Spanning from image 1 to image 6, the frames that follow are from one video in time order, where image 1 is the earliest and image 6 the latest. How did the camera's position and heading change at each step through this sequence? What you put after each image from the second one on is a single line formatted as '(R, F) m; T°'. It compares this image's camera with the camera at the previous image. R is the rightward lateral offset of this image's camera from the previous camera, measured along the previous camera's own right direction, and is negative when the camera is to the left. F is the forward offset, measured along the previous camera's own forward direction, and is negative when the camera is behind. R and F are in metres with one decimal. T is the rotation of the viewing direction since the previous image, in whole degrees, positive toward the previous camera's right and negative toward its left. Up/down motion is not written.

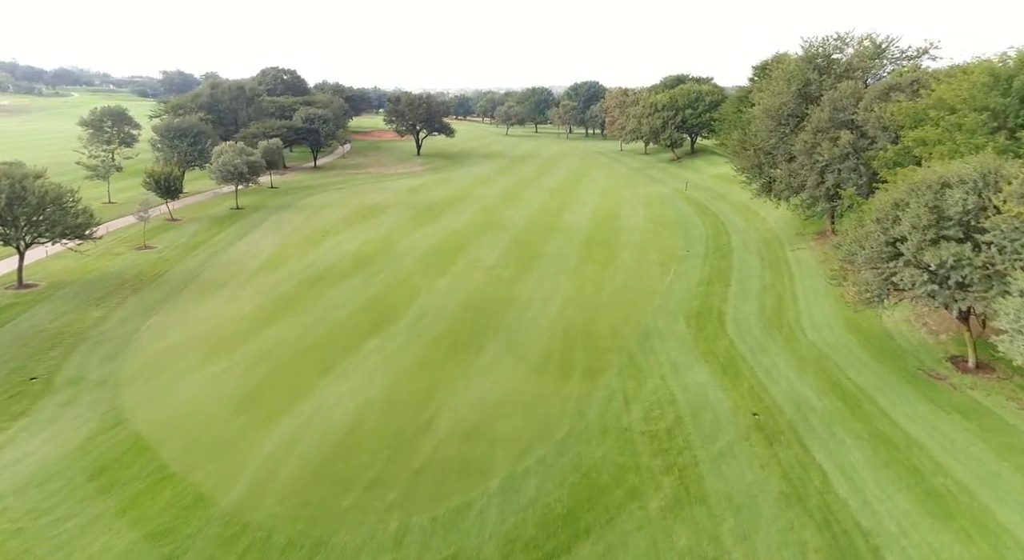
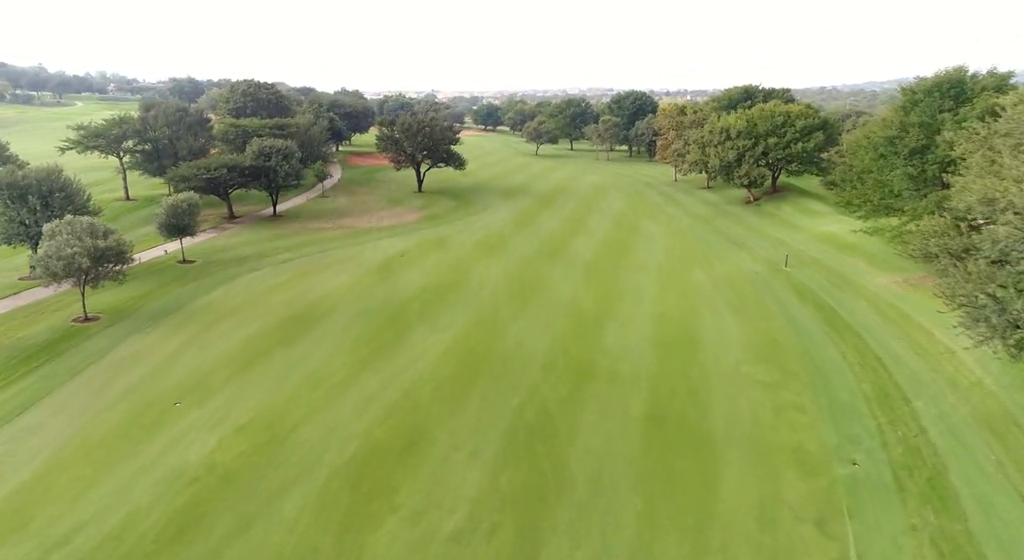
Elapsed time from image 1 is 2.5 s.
(+0.9, +16.4) m; -3°
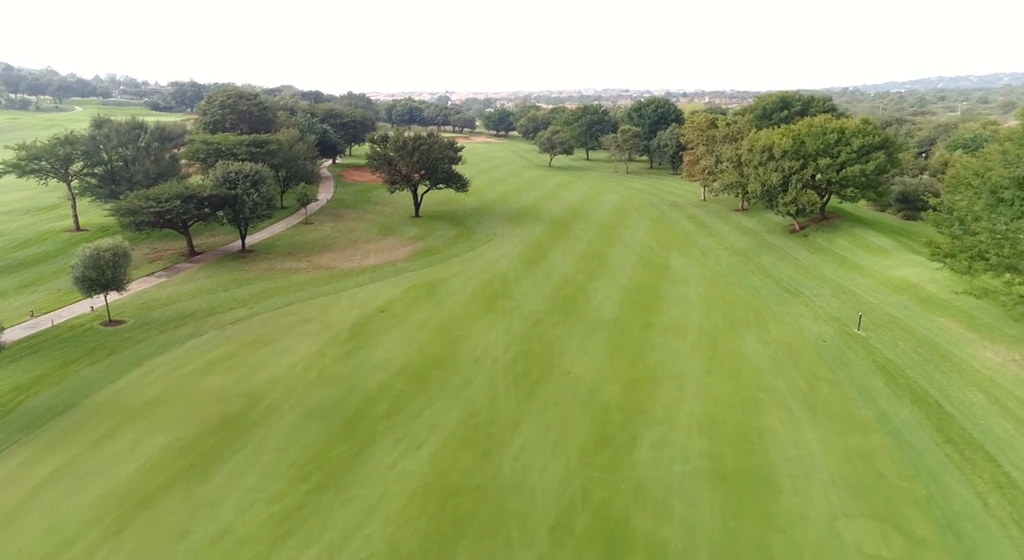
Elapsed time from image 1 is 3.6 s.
(+0.4, +7.1) m; -1°
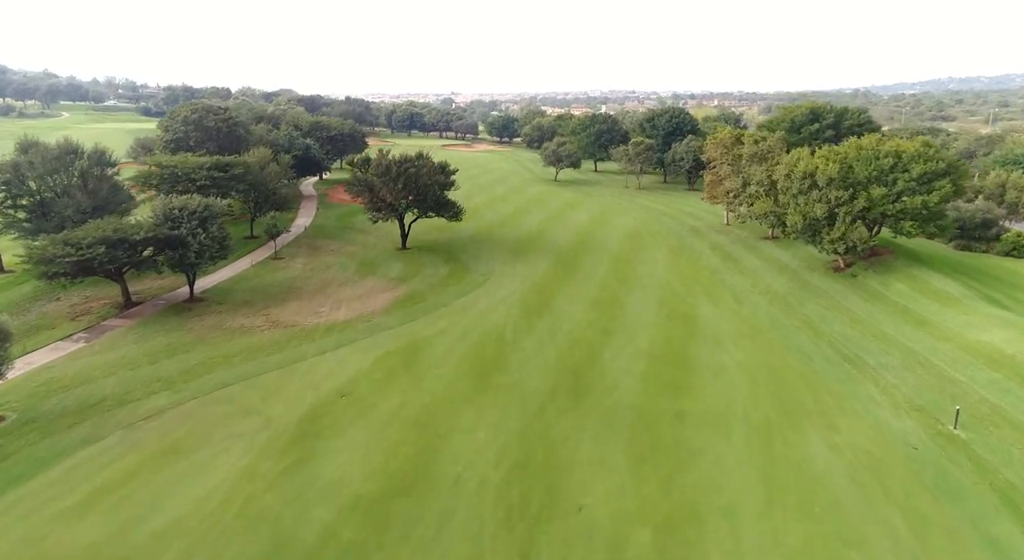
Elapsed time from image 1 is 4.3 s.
(+0.4, +6.6) m; -1°
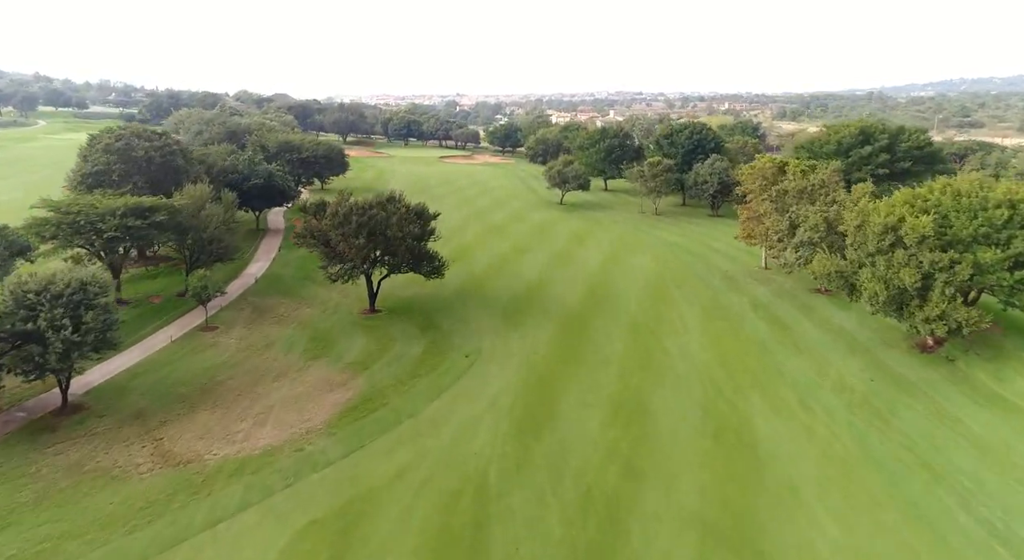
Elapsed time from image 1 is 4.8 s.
(+0.7, +9.4) m; -1°
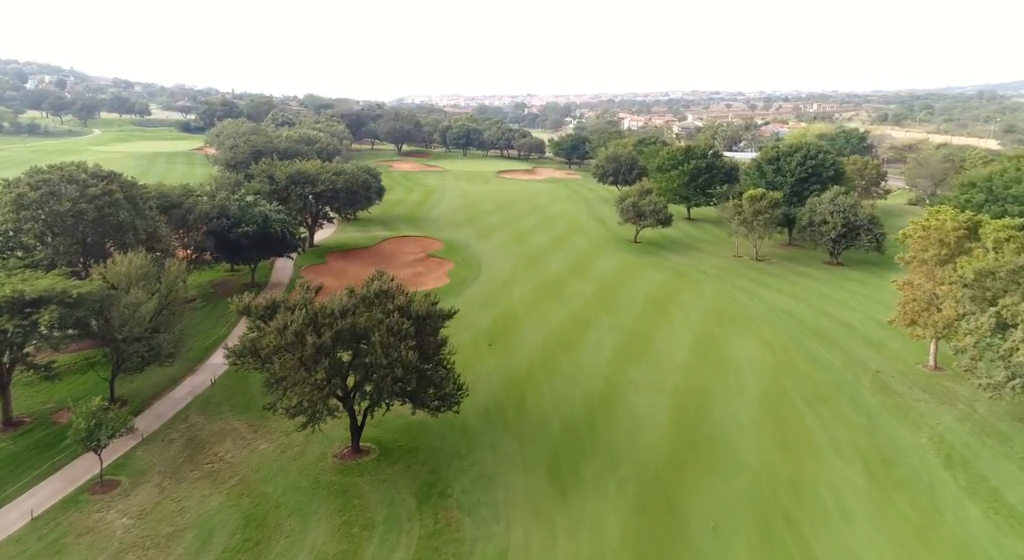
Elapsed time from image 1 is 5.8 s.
(+0.3, +13.2) m; -6°
